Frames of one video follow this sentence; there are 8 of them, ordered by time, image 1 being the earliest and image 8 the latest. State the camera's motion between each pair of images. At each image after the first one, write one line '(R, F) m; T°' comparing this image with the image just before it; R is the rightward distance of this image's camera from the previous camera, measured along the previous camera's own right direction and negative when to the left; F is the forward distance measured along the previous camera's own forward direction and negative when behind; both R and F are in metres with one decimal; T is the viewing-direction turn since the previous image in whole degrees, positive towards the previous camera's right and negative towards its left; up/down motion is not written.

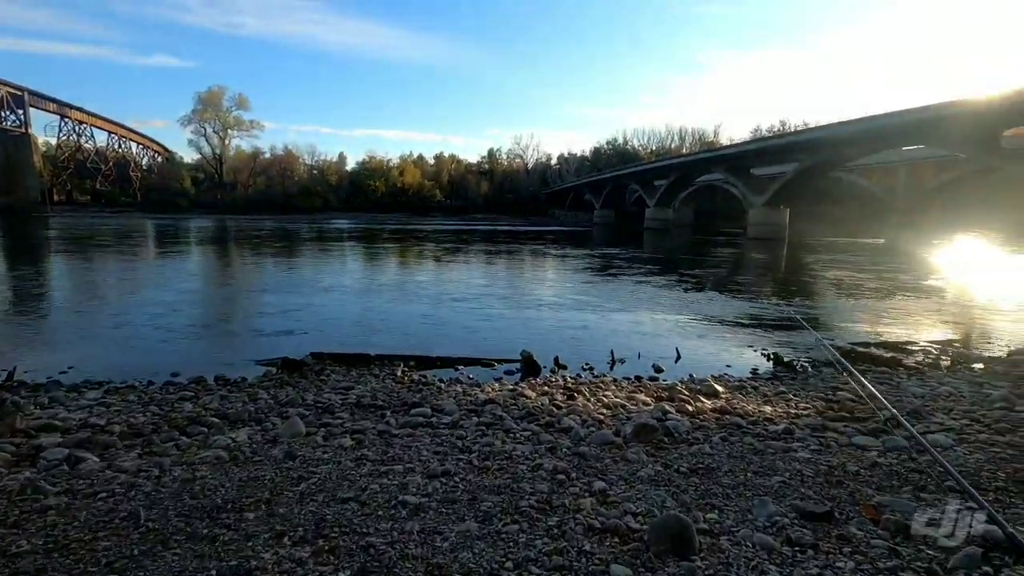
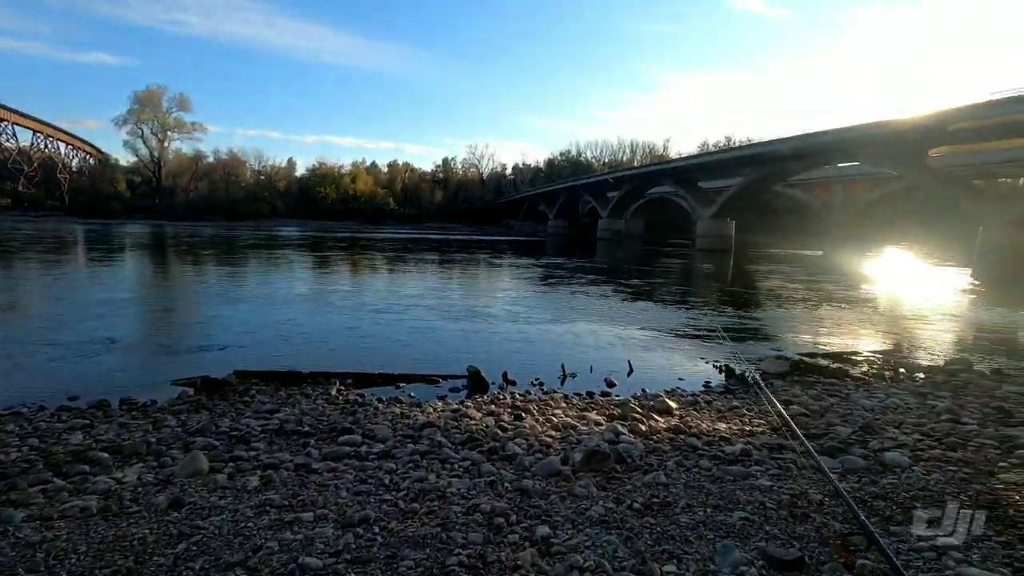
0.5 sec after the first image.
(+0.1, +0.3) m; +4°
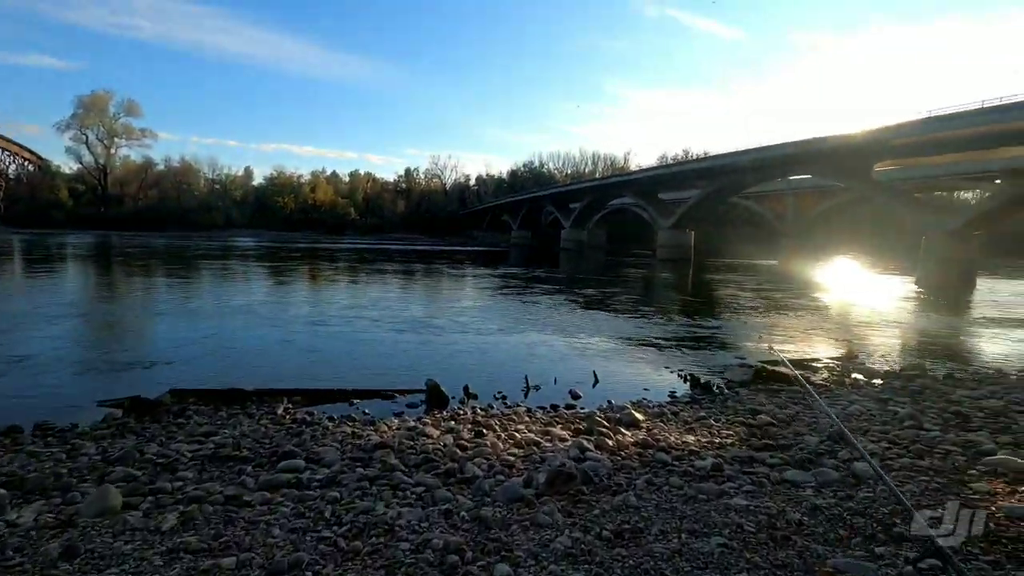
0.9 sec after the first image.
(0.0, +0.2) m; +3°
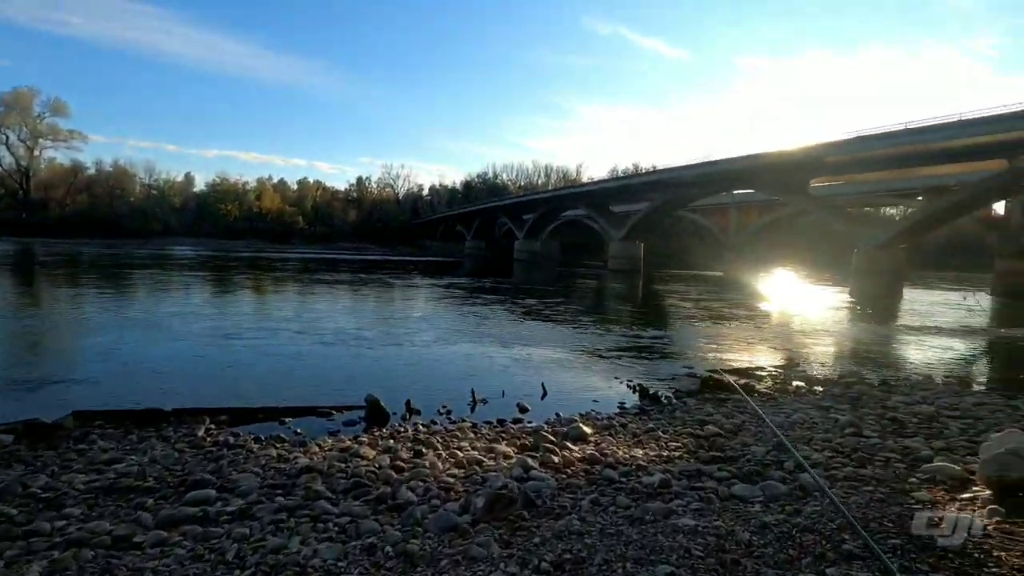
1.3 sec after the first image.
(+0.1, +0.2) m; +4°
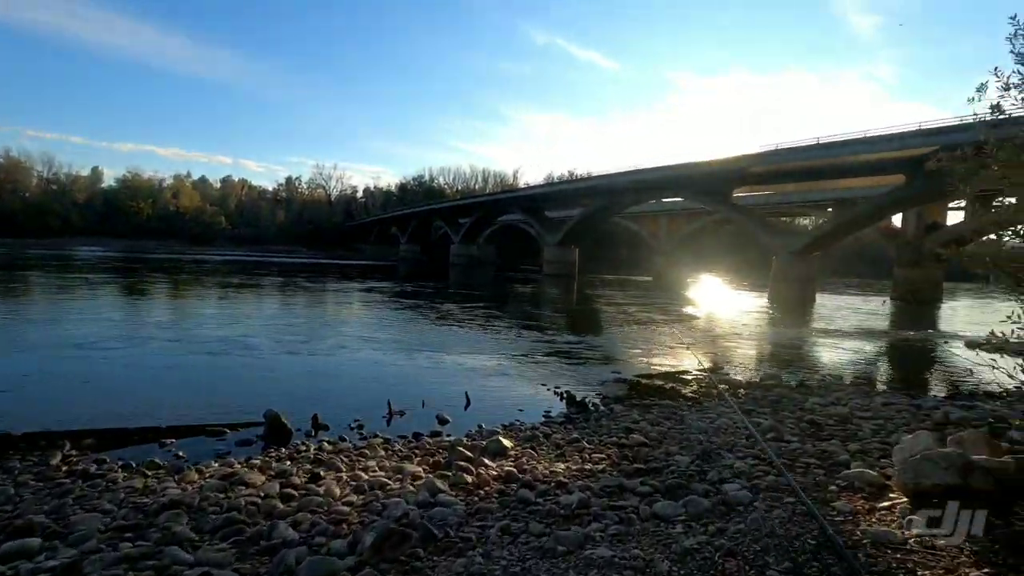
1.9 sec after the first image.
(+0.2, +0.3) m; +6°
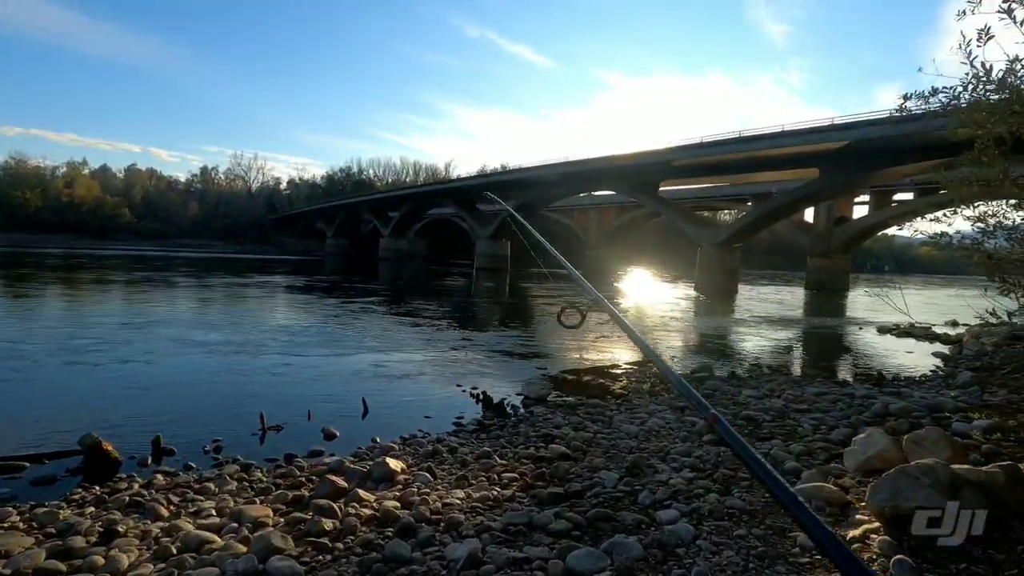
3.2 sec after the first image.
(+0.3, +1.0) m; +6°
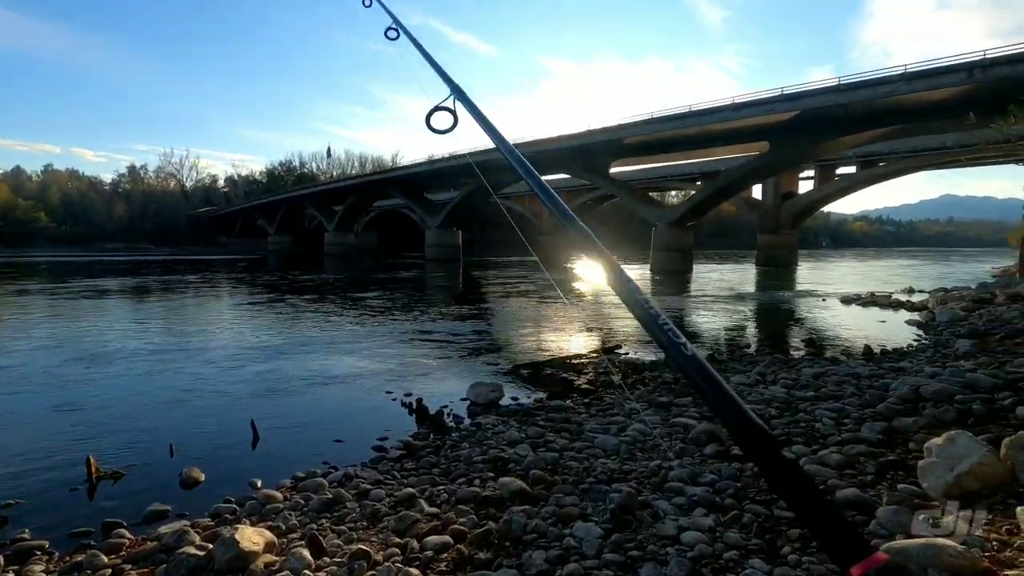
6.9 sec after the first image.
(+0.2, +1.5) m; +4°
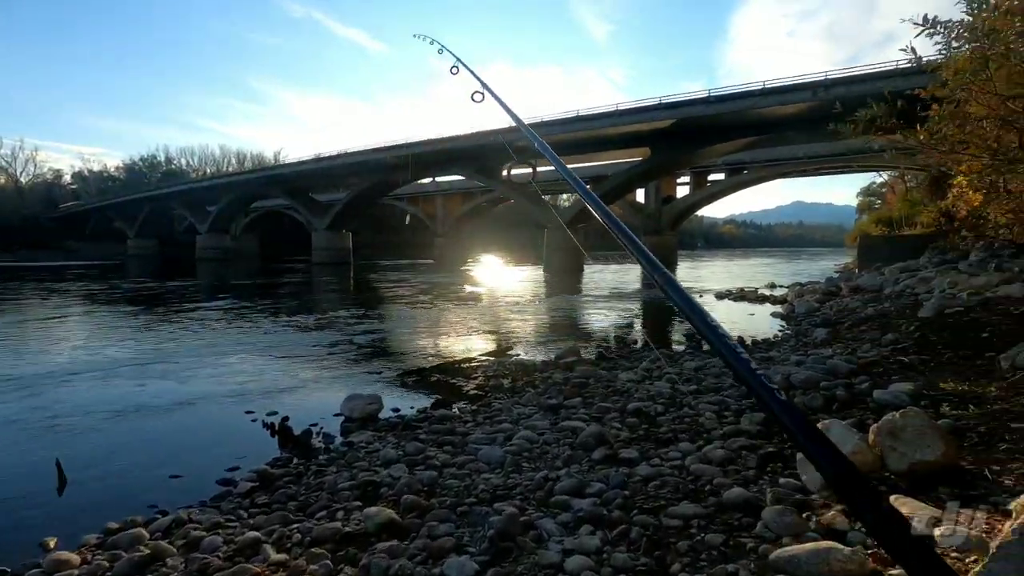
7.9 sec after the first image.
(+0.2, +0.4) m; +9°
